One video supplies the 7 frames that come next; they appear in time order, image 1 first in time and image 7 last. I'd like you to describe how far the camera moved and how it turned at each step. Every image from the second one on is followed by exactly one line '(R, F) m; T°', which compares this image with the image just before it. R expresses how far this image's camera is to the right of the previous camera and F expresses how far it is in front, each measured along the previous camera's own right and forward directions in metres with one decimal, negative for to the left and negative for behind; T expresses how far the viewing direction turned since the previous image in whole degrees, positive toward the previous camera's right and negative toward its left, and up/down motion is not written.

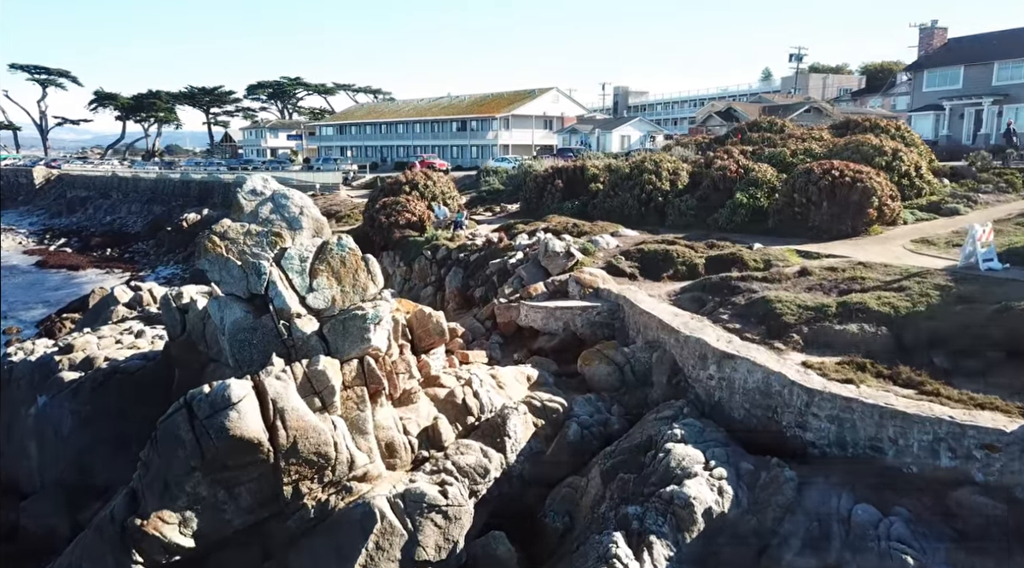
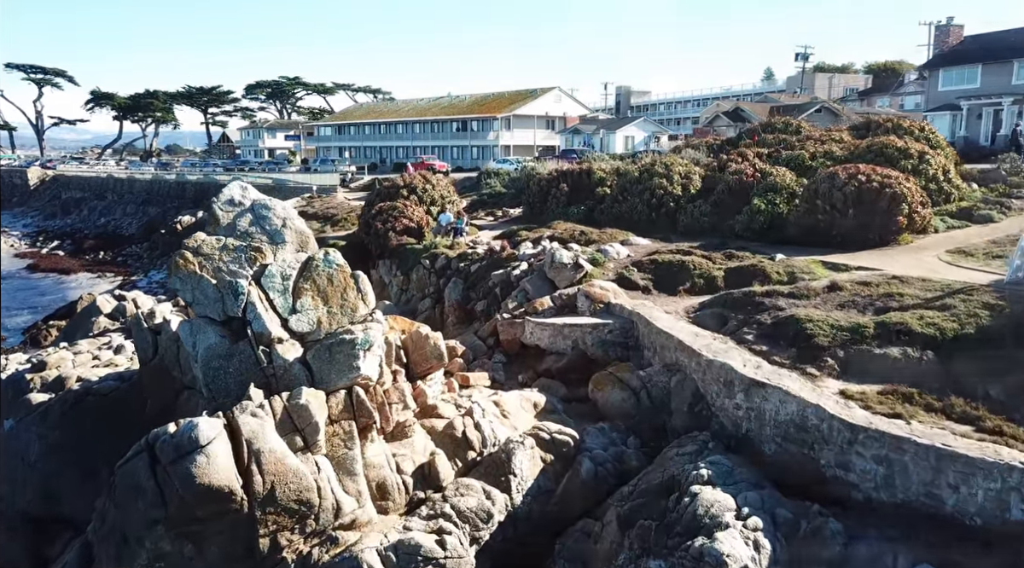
(-0.1, +1.3) m; 0°
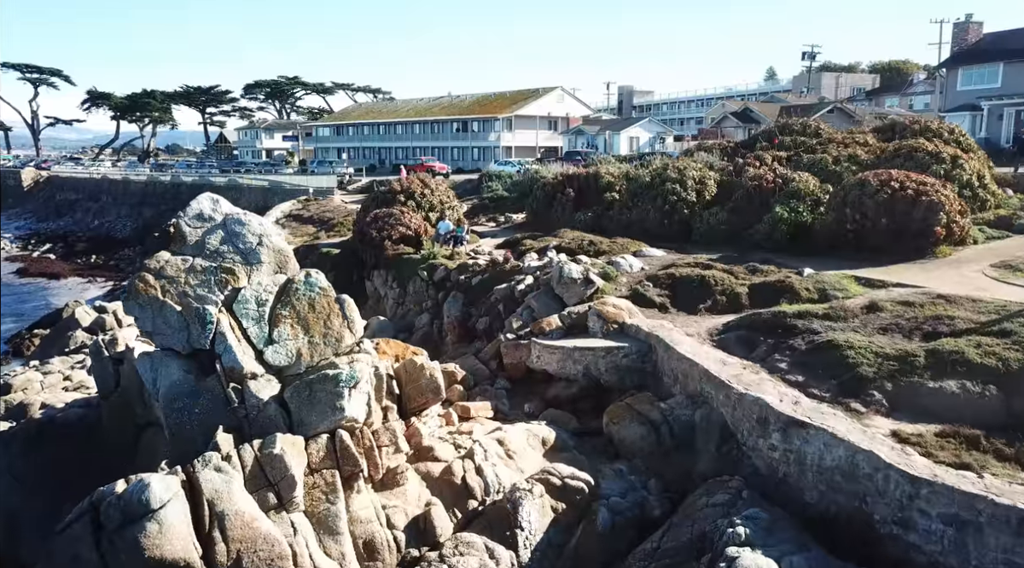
(-0.1, +1.4) m; 0°
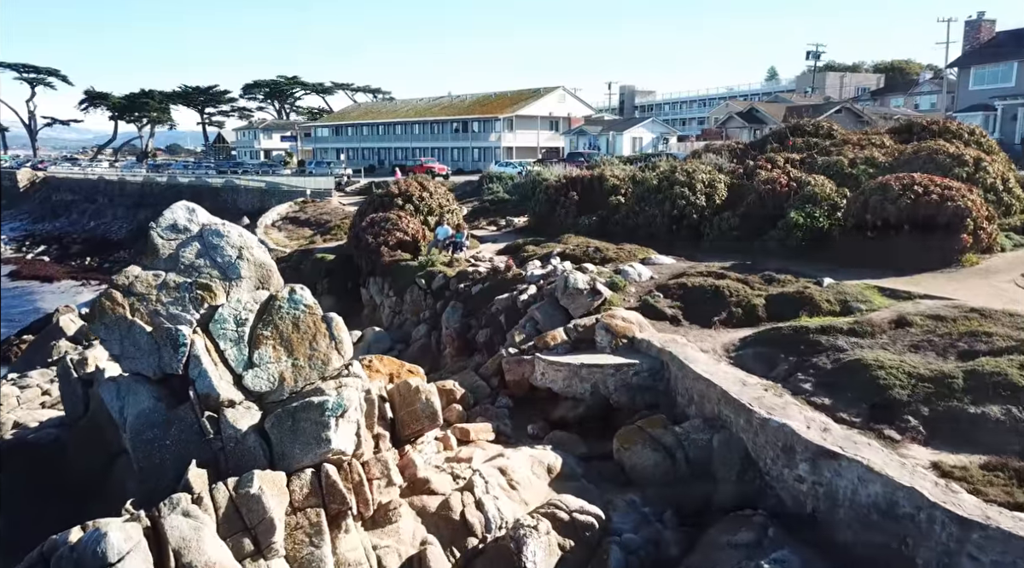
(0.0, +0.9) m; 0°
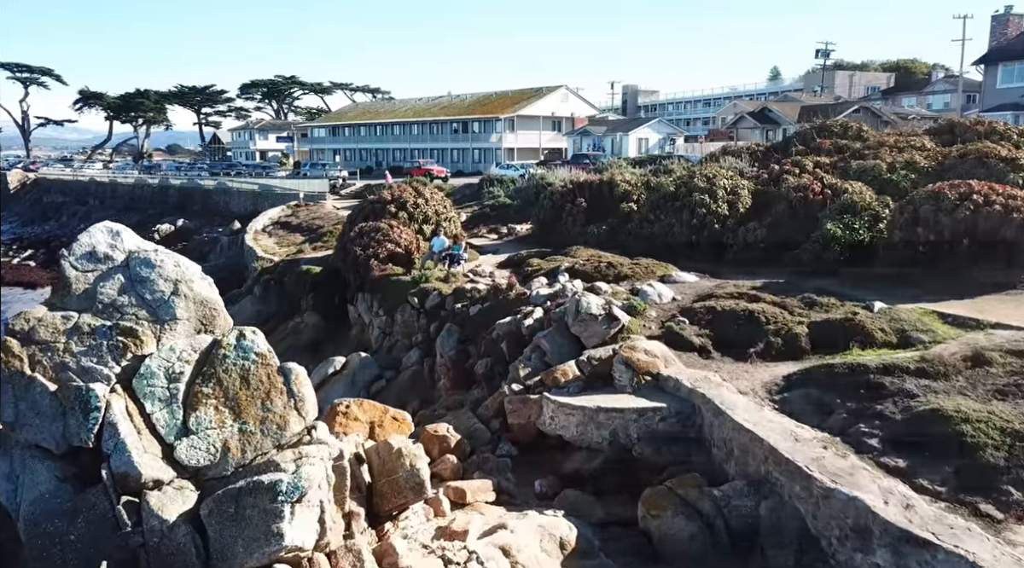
(0.0, +2.0) m; 0°
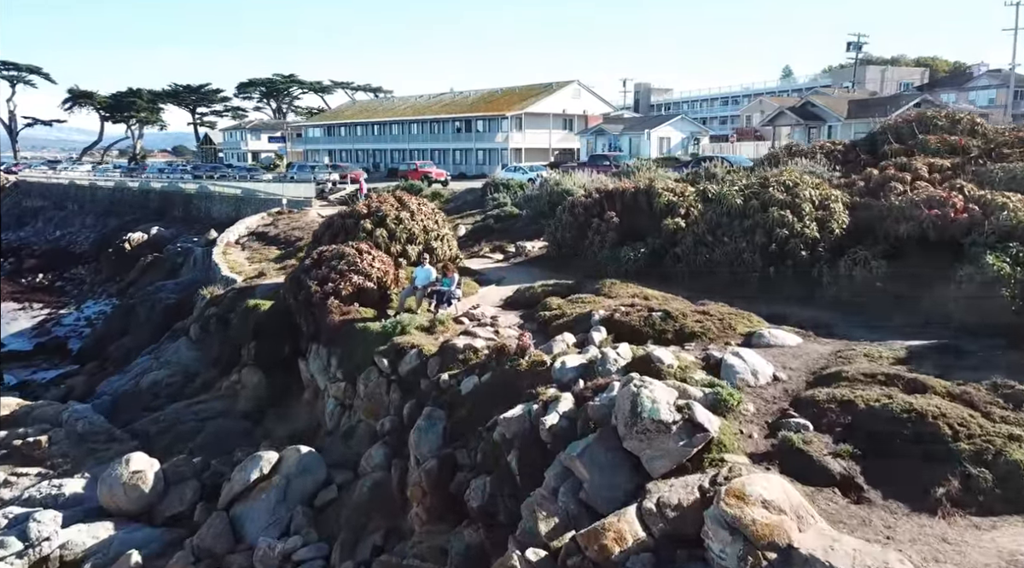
(-0.1, +5.2) m; 0°
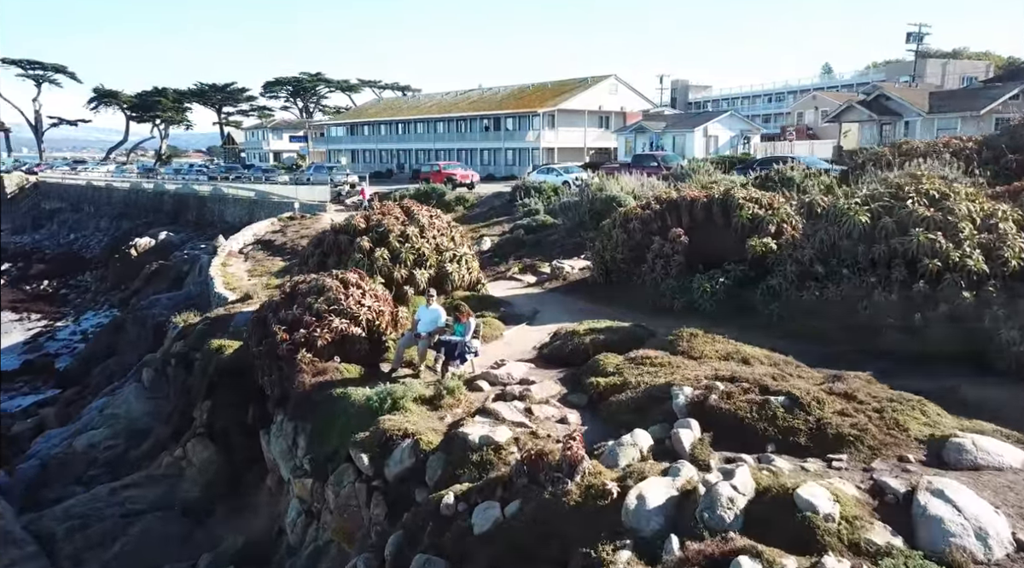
(-0.1, +4.0) m; -2°
